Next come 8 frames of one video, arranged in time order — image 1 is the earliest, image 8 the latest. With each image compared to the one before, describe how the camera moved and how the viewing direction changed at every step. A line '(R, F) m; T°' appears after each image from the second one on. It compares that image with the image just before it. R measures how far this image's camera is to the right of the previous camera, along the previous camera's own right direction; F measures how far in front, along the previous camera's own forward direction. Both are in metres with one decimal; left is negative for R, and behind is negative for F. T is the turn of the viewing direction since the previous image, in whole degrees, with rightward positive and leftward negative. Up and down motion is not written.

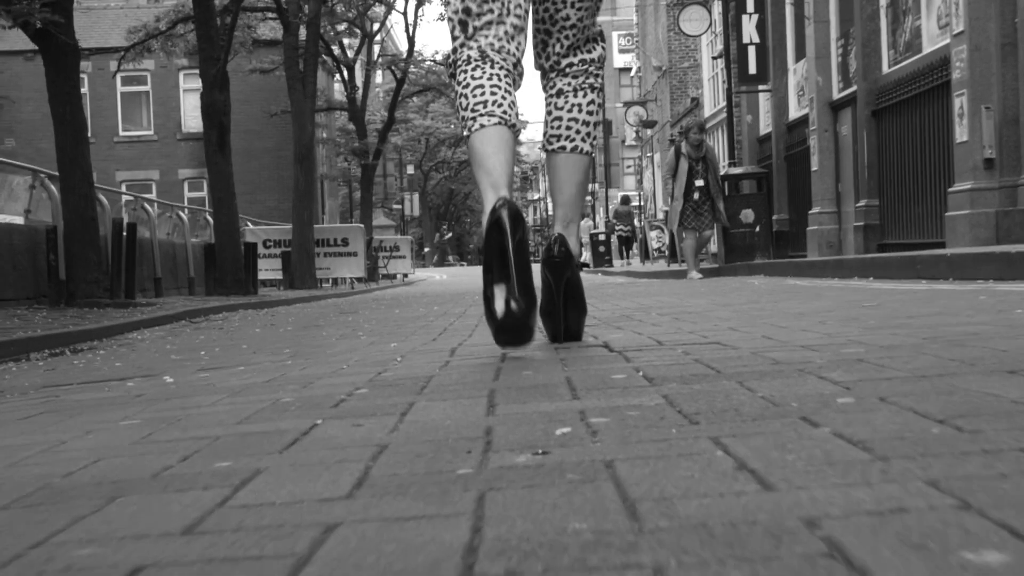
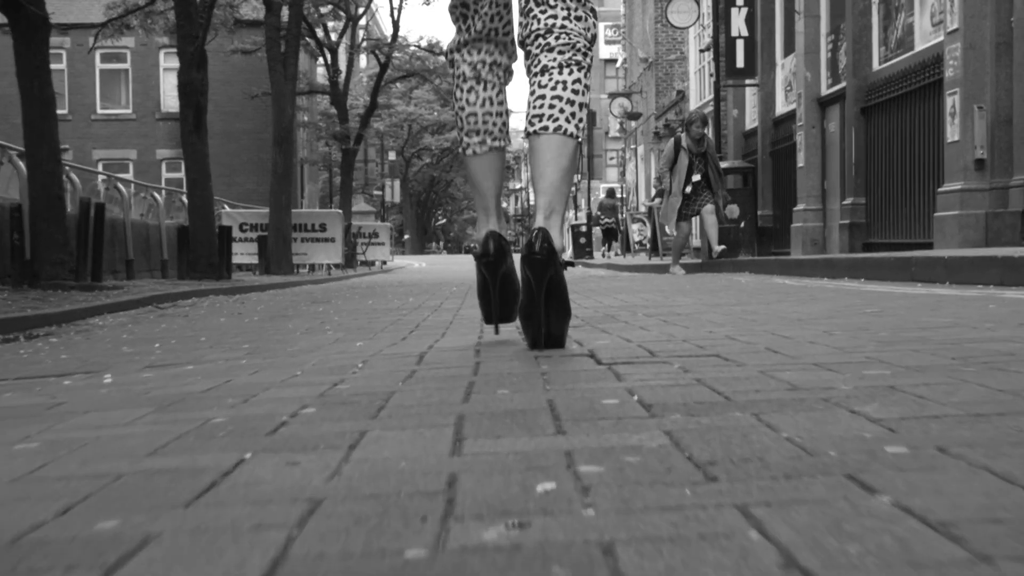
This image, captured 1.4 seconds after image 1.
(0.0, +0.4) m; +1°
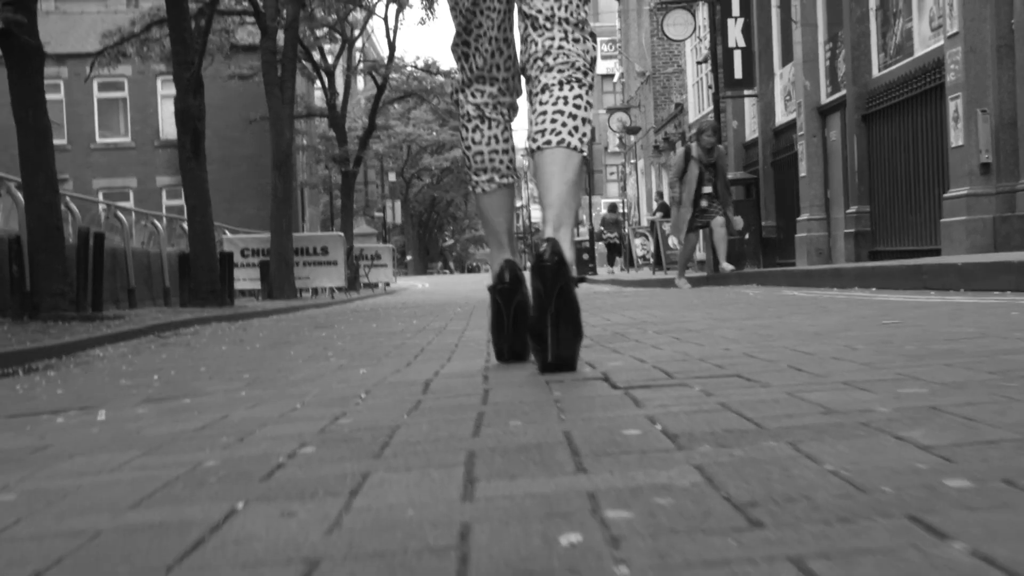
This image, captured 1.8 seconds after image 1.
(0.0, +0.2) m; 0°
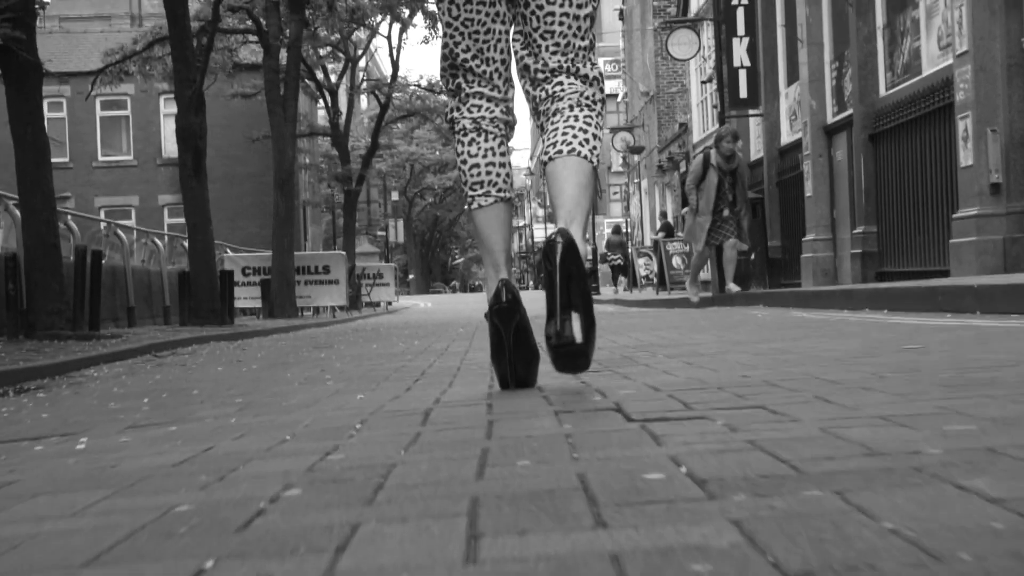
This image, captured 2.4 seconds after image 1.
(0.0, +0.2) m; 0°
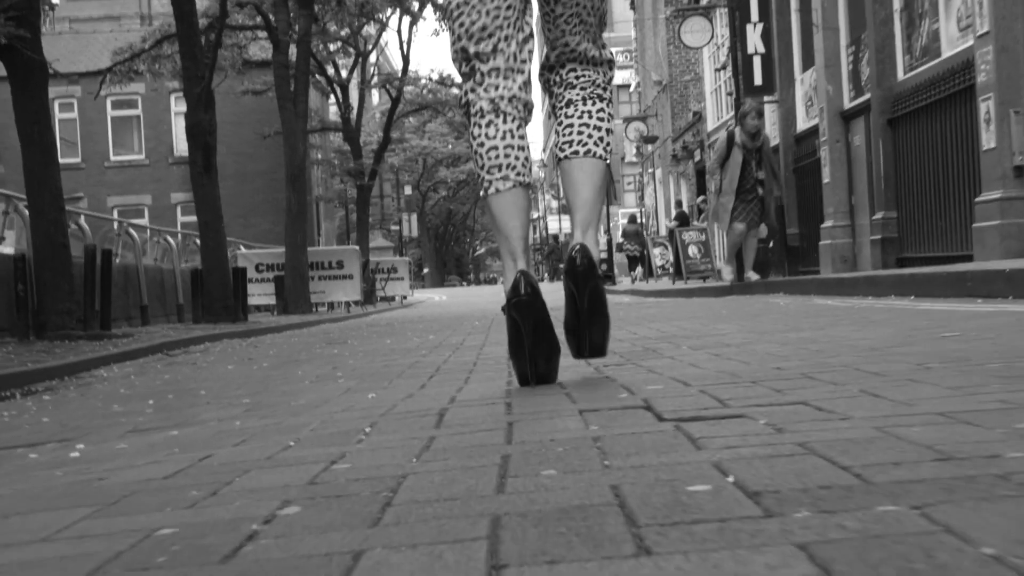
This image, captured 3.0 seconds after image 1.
(0.0, +0.2) m; -1°
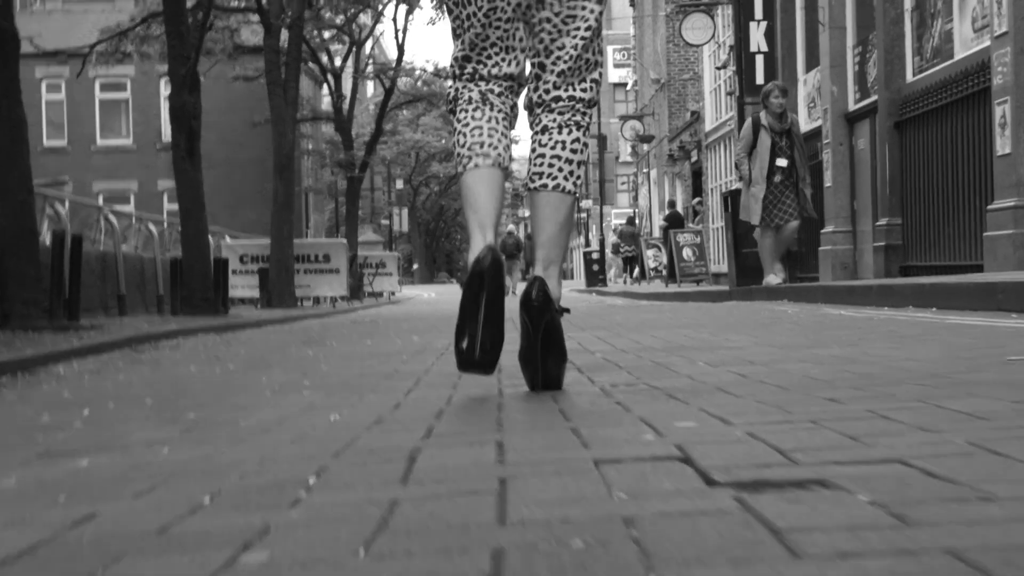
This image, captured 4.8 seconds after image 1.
(0.0, +0.7) m; 0°
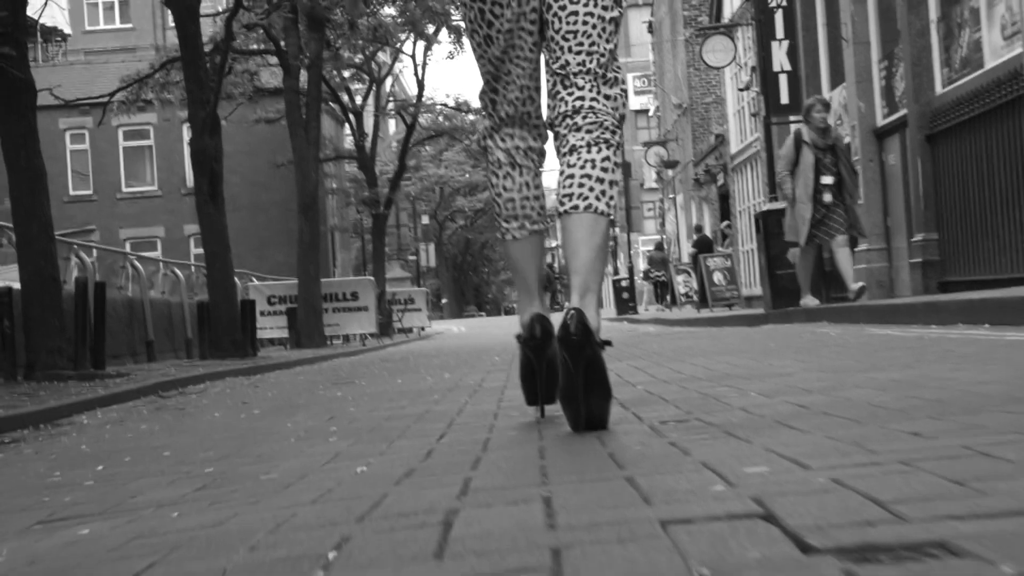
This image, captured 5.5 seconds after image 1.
(0.0, +0.3) m; -1°
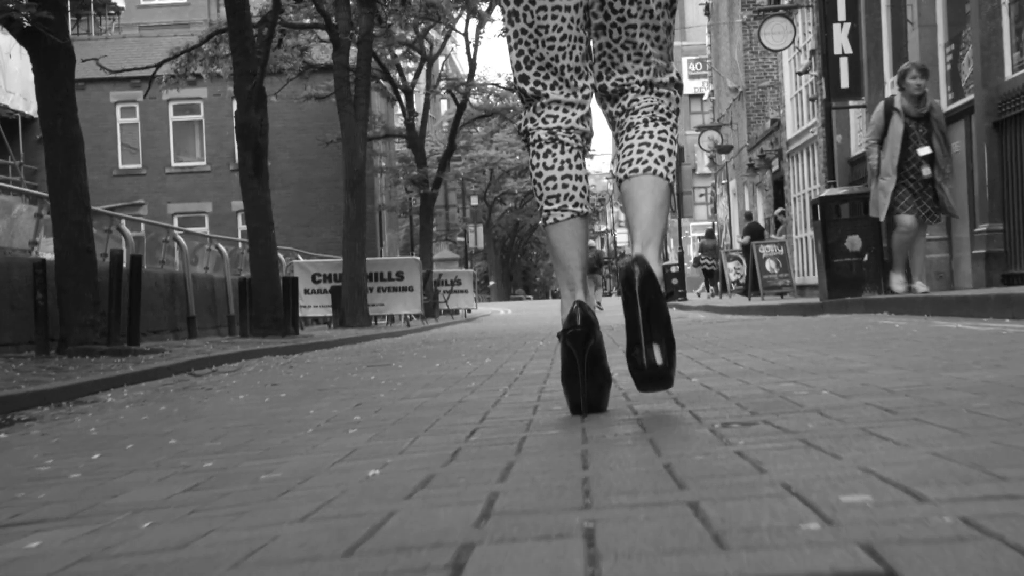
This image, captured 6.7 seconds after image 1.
(0.0, +0.5) m; -2°
